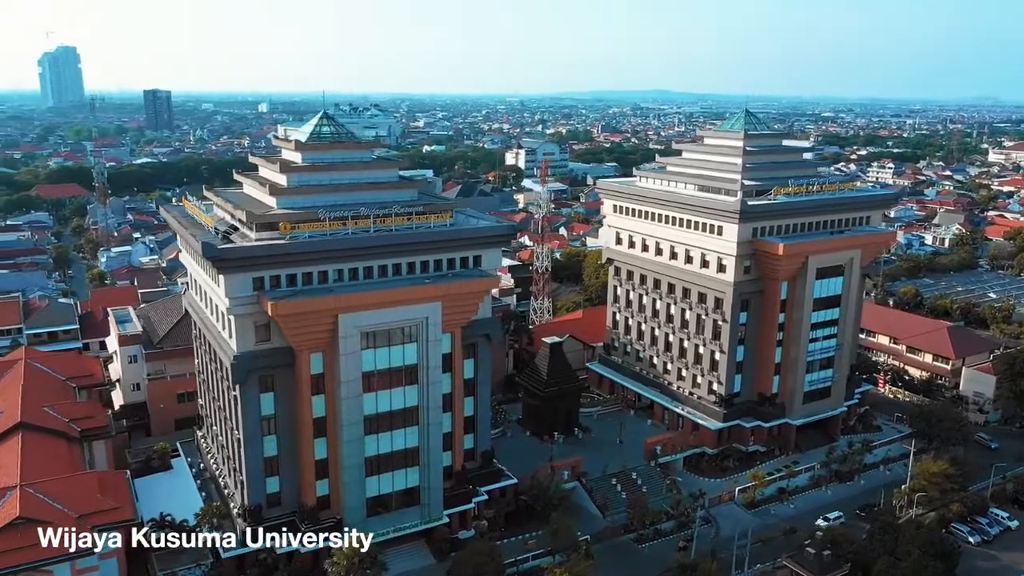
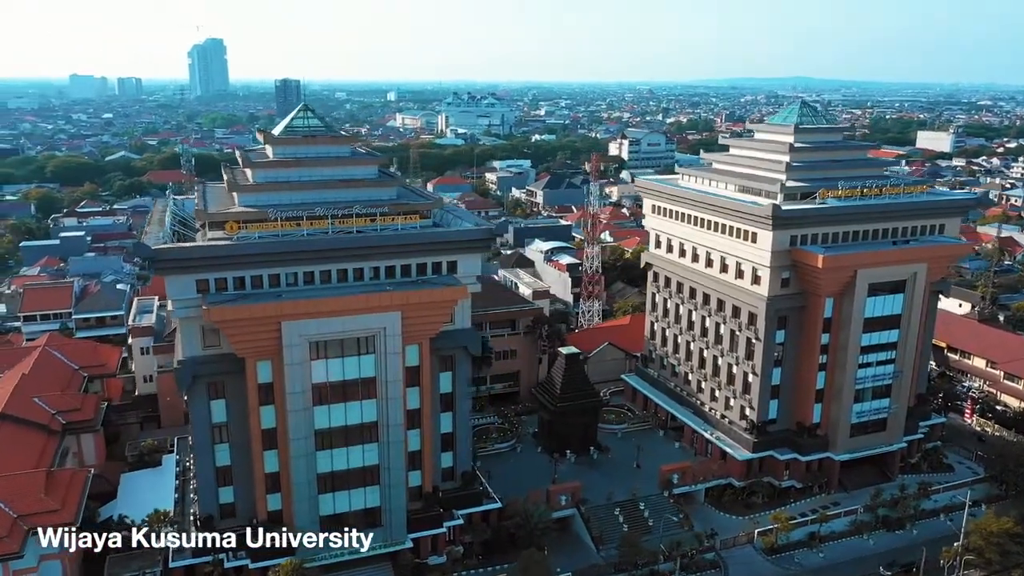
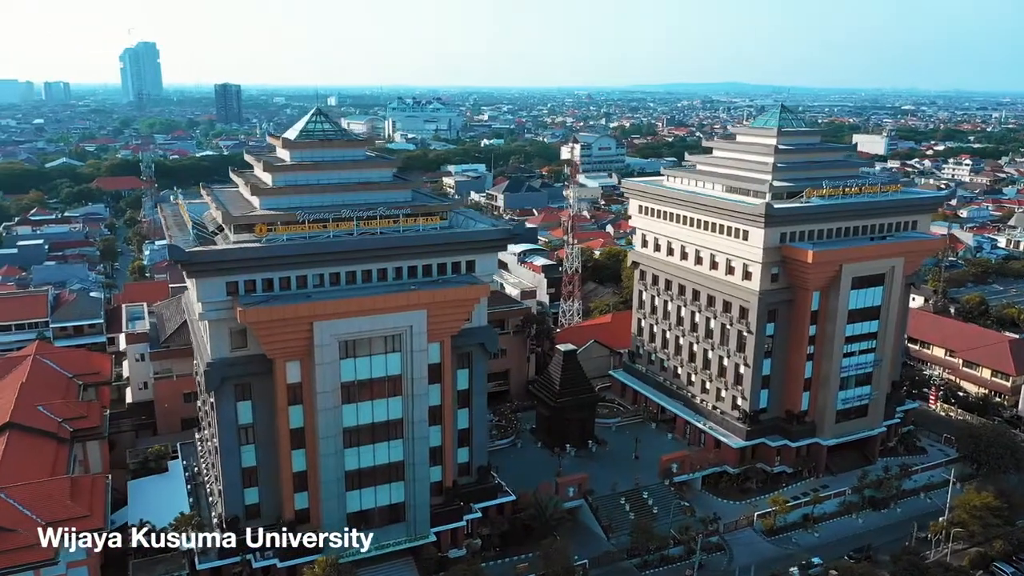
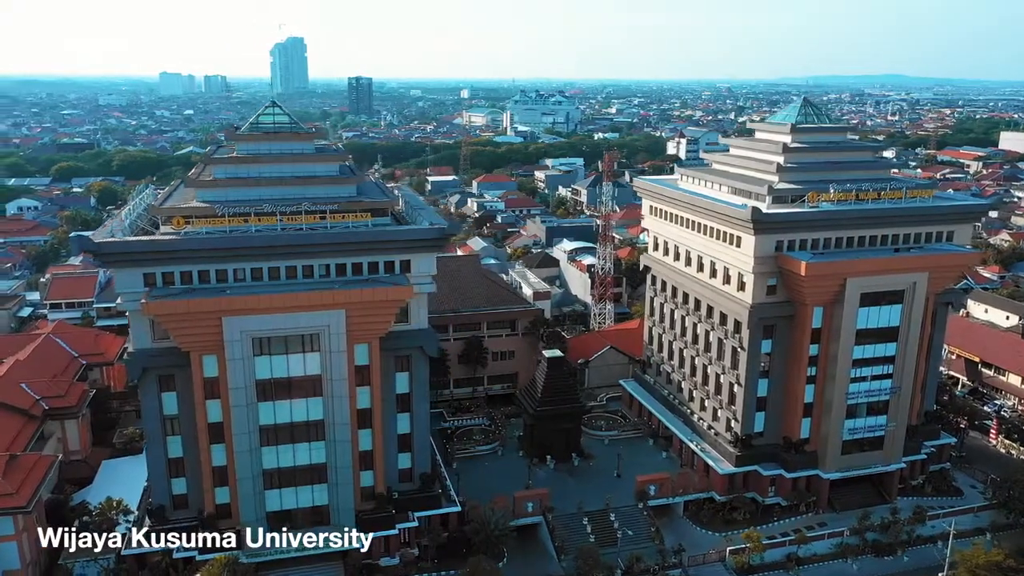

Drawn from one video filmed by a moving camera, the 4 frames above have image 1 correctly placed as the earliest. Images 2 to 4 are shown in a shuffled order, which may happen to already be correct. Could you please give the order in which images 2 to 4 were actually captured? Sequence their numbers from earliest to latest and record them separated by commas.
3, 2, 4
